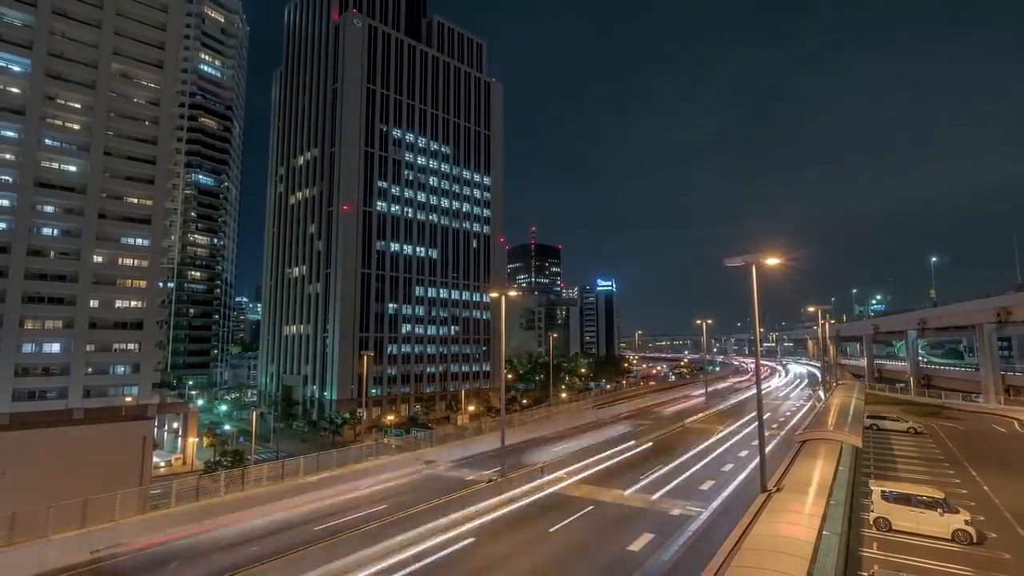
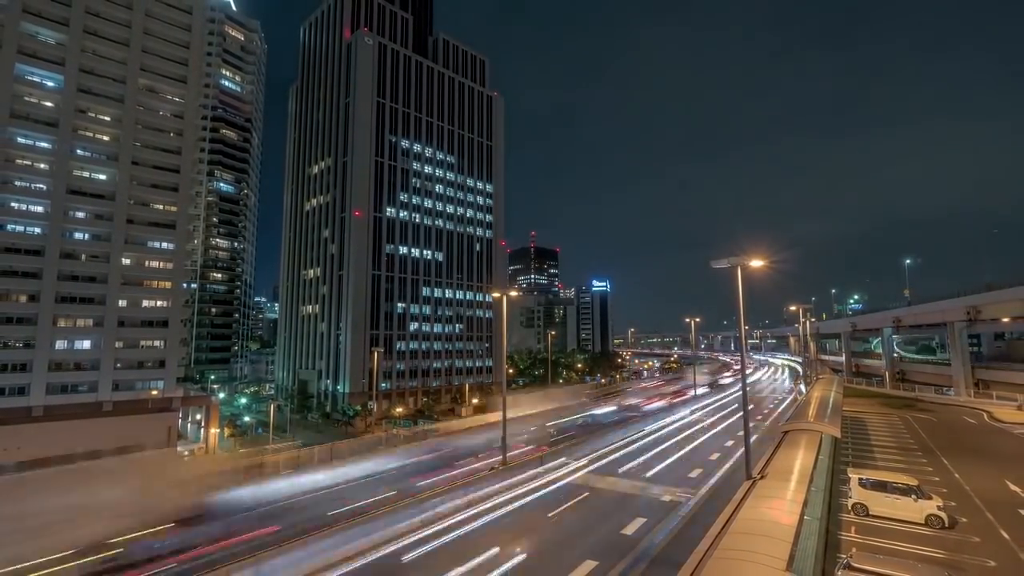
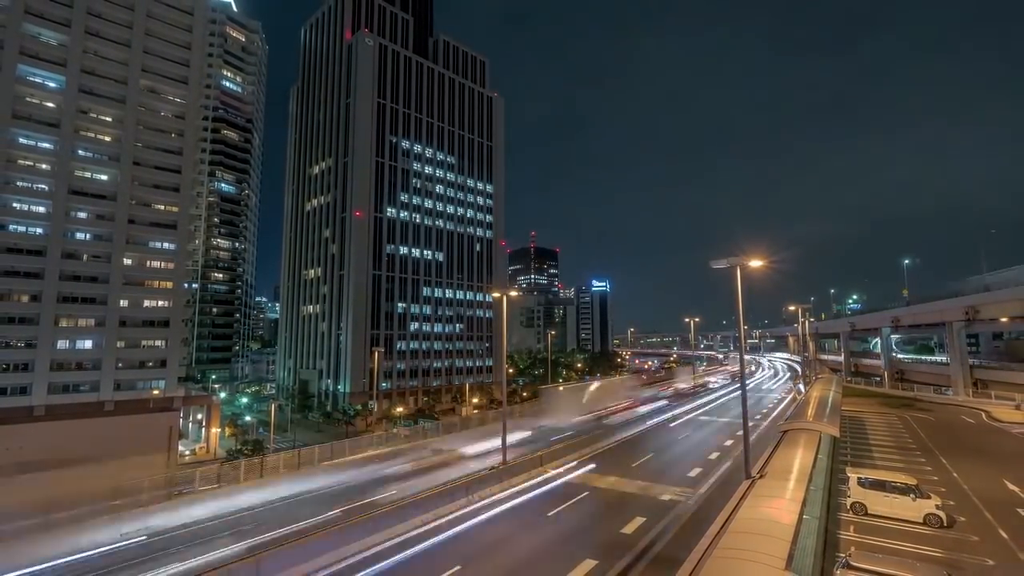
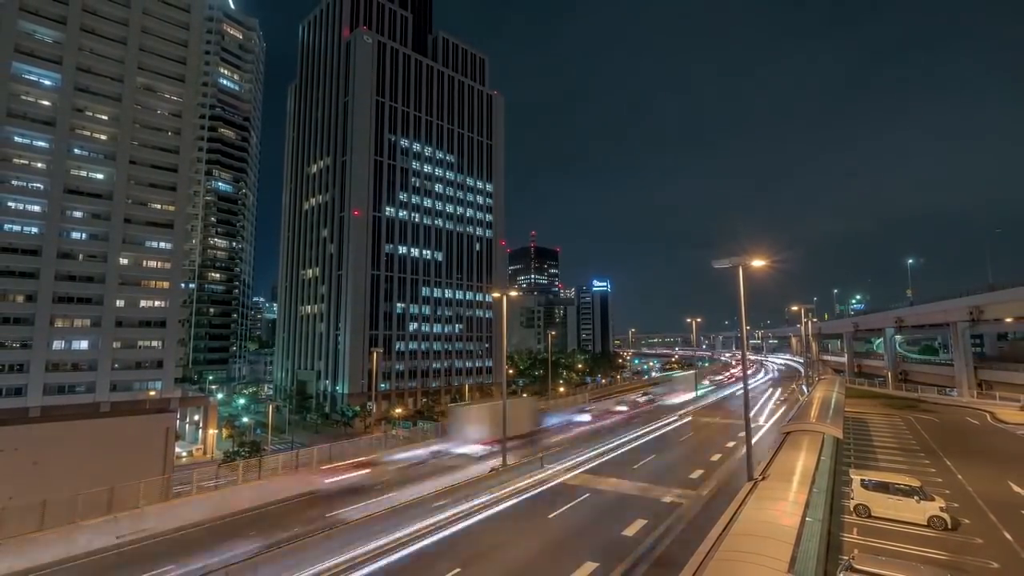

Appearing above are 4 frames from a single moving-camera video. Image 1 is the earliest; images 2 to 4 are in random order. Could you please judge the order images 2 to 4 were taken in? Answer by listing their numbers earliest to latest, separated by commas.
4, 2, 3
